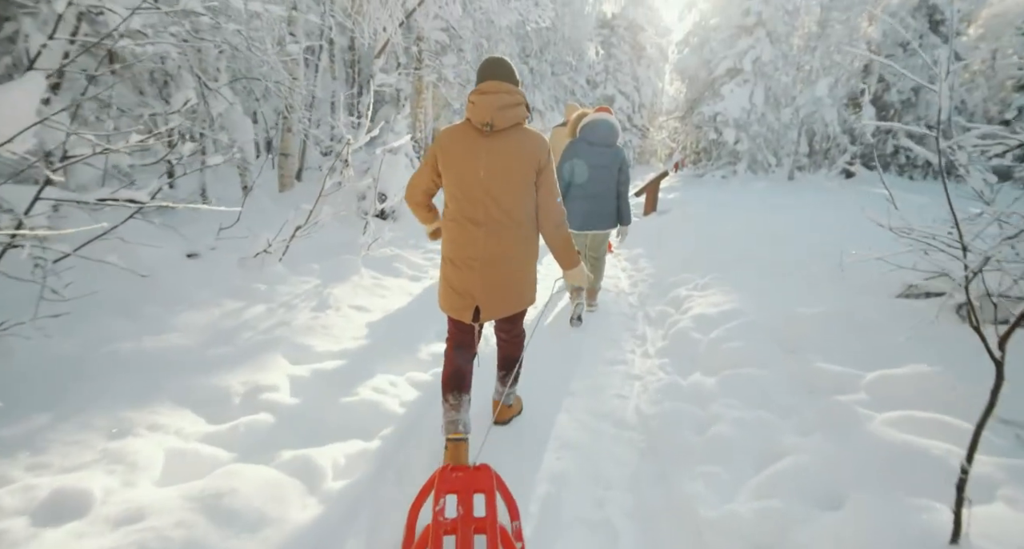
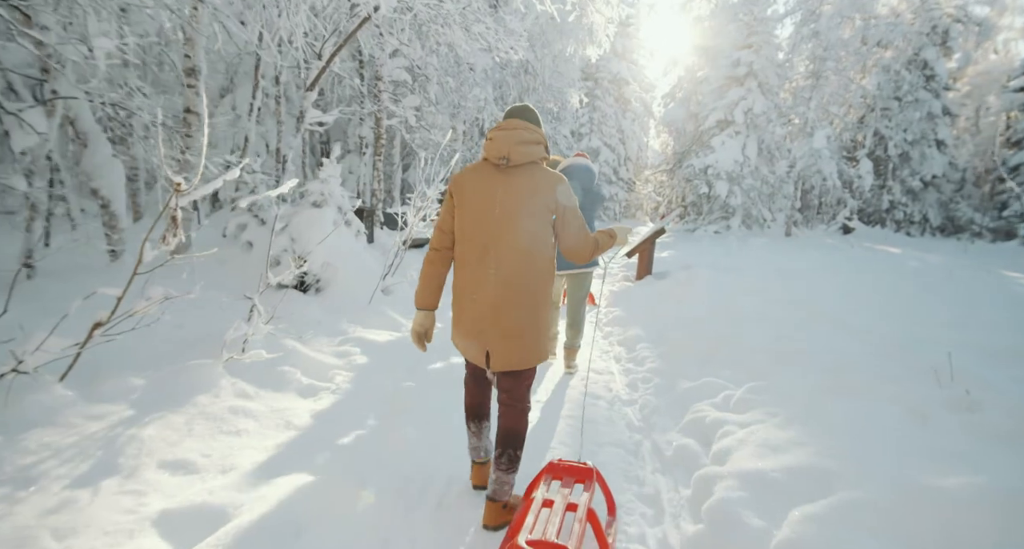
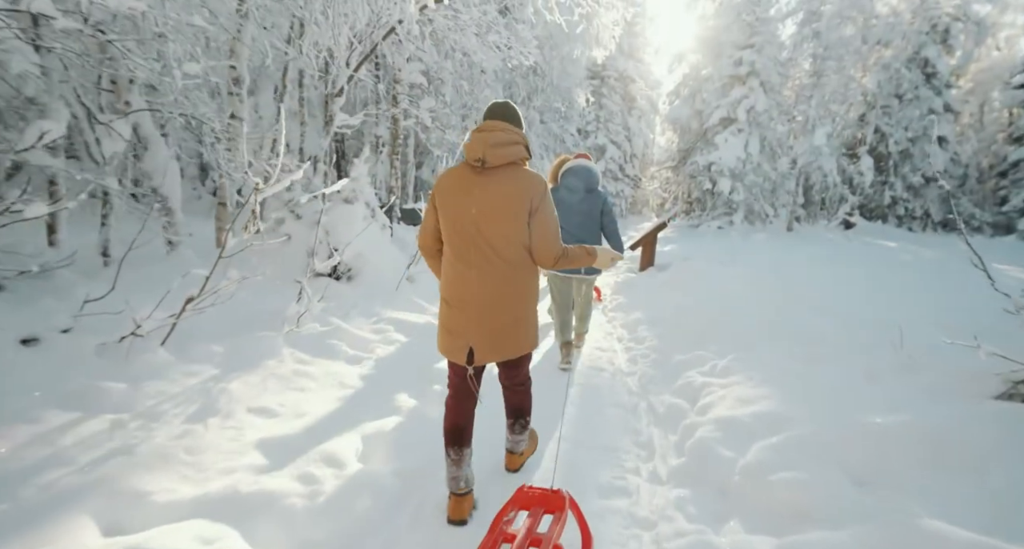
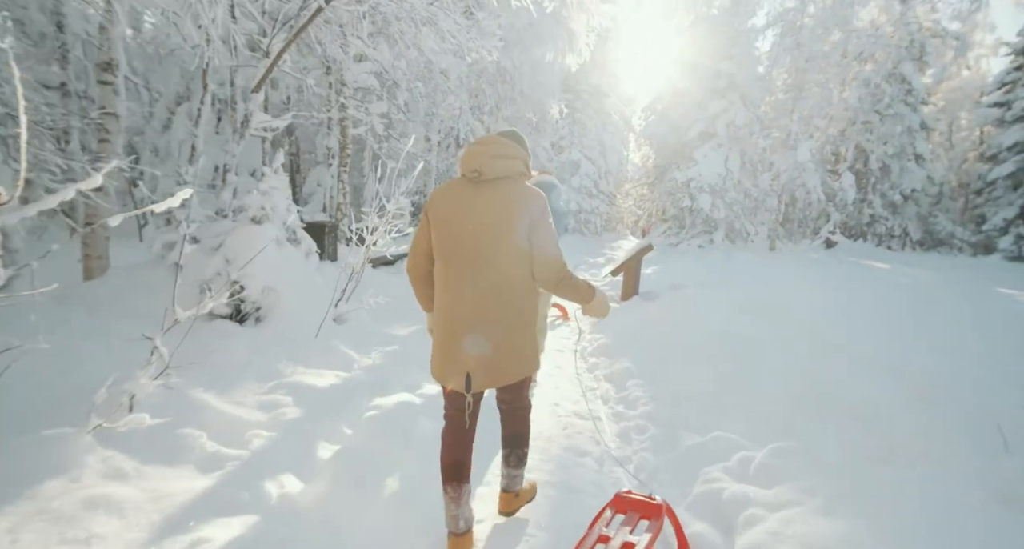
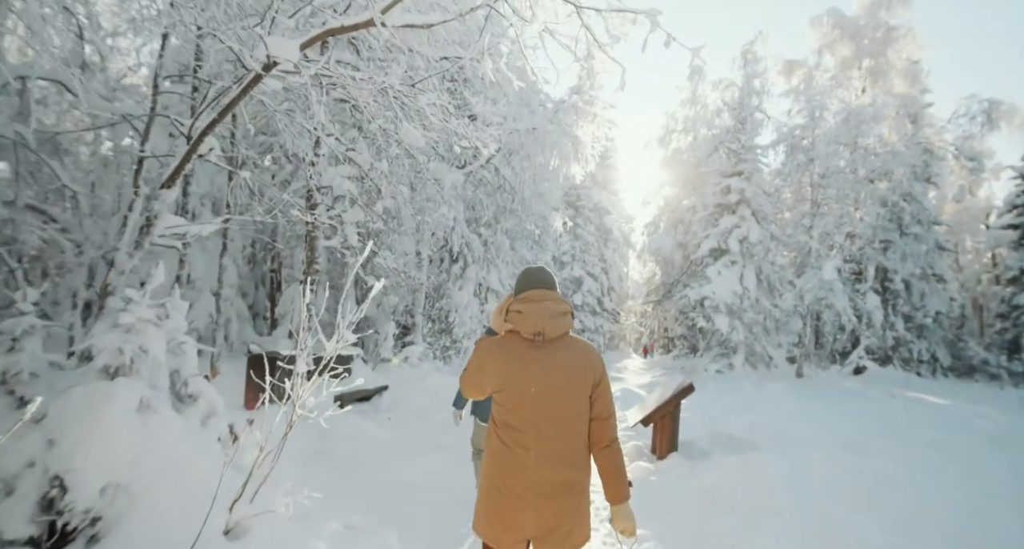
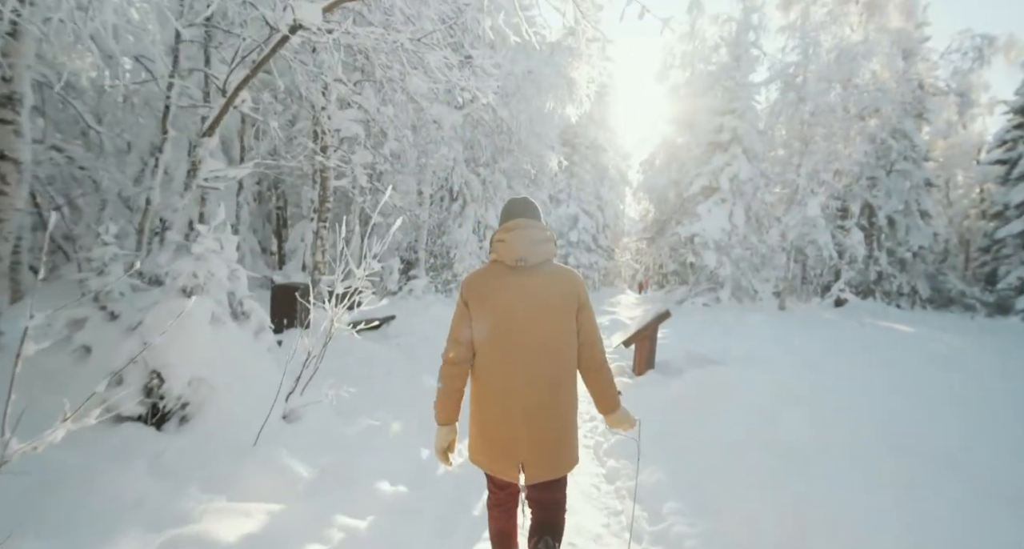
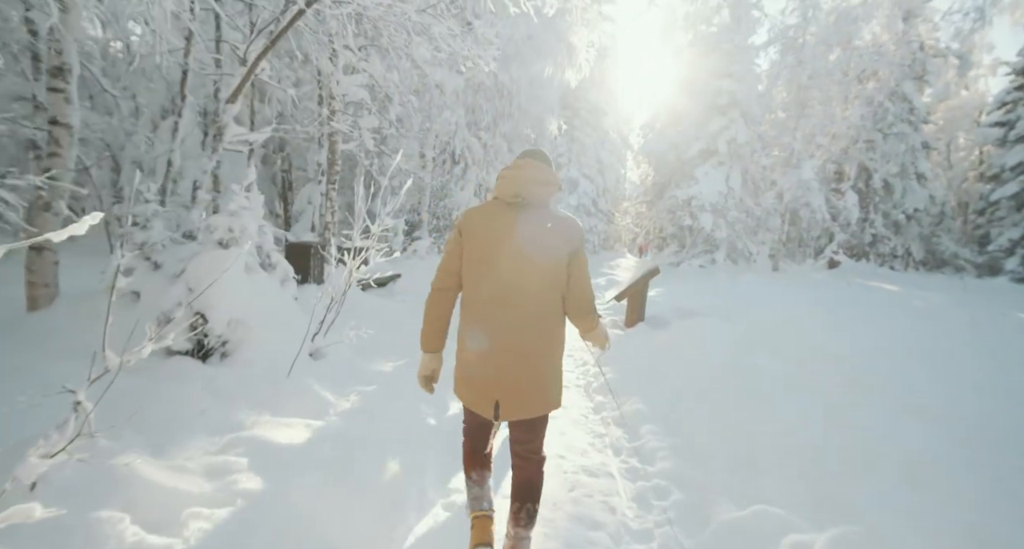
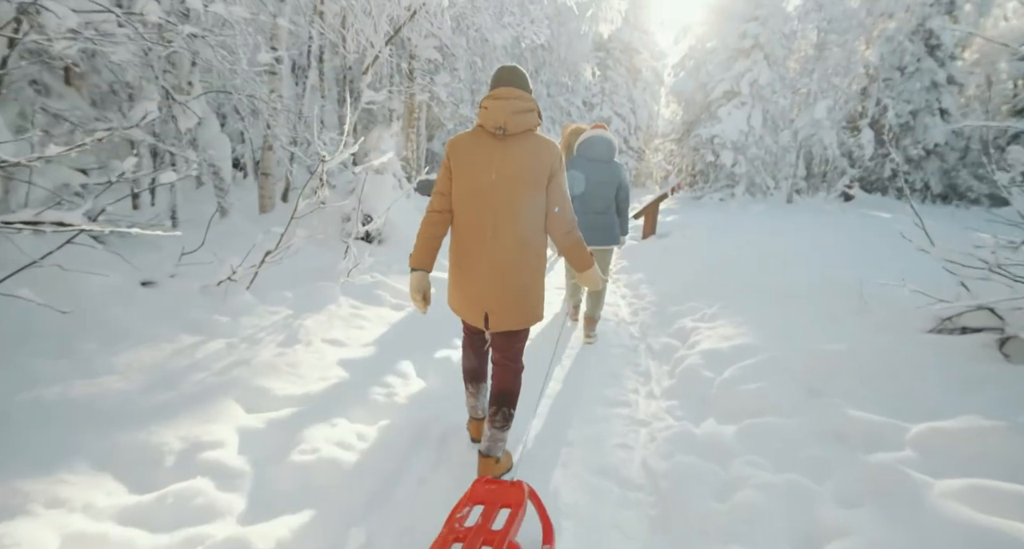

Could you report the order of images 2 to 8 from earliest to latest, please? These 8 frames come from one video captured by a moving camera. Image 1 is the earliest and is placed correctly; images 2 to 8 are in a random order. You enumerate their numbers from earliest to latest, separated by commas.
8, 3, 2, 4, 7, 6, 5
